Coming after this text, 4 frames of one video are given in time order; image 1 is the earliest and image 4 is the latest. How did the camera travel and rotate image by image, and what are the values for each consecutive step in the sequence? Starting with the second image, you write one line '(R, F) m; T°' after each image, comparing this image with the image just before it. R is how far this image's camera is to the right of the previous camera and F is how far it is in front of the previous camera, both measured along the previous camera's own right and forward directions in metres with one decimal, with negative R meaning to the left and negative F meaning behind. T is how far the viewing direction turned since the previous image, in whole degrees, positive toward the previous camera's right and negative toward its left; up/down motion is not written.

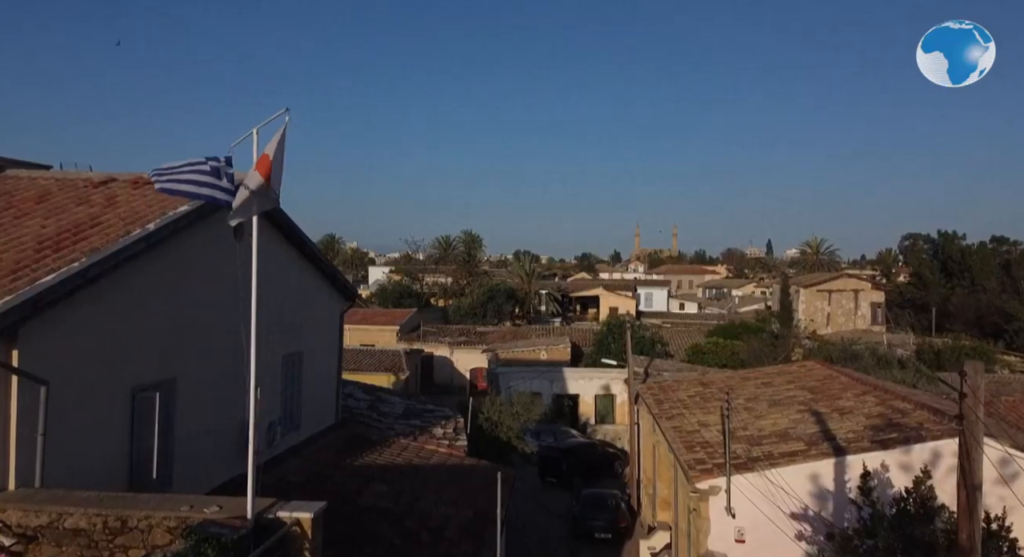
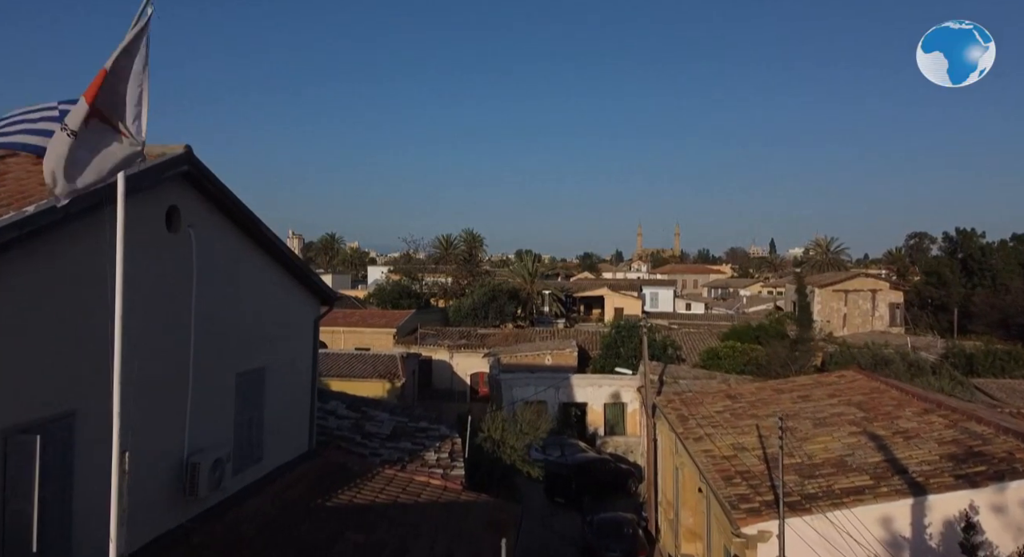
(0.0, +1.6) m; 0°
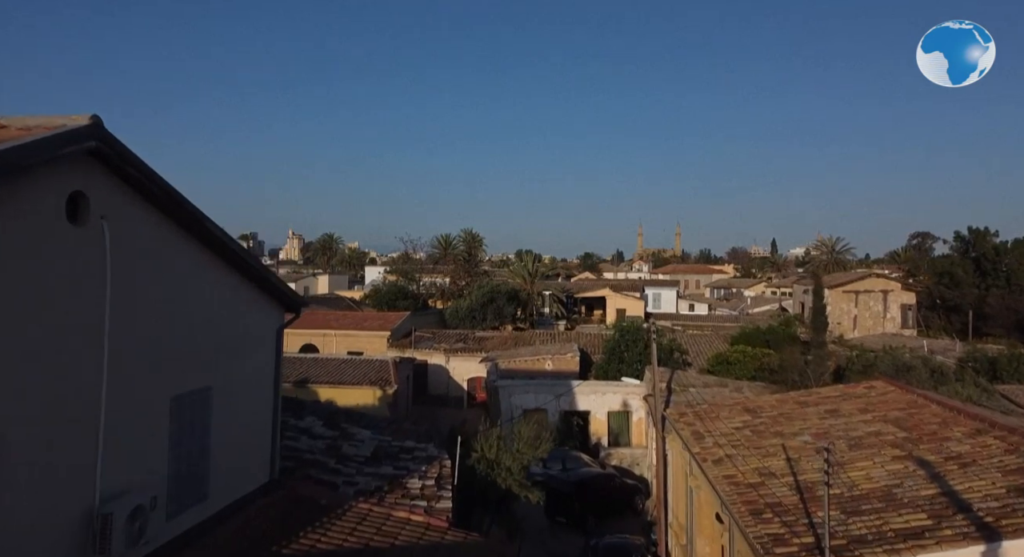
(+0.1, +1.2) m; 0°
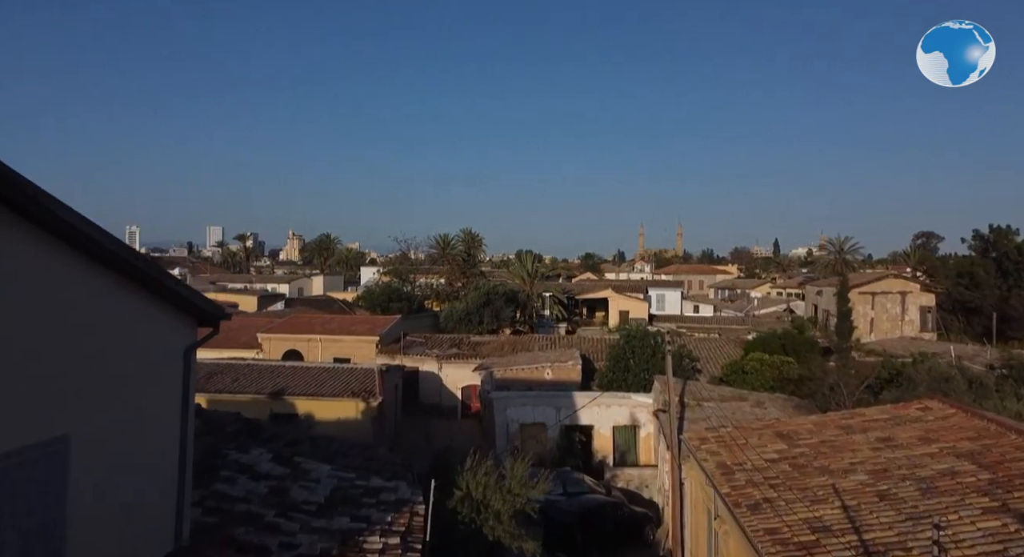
(+0.1, +1.8) m; 0°
